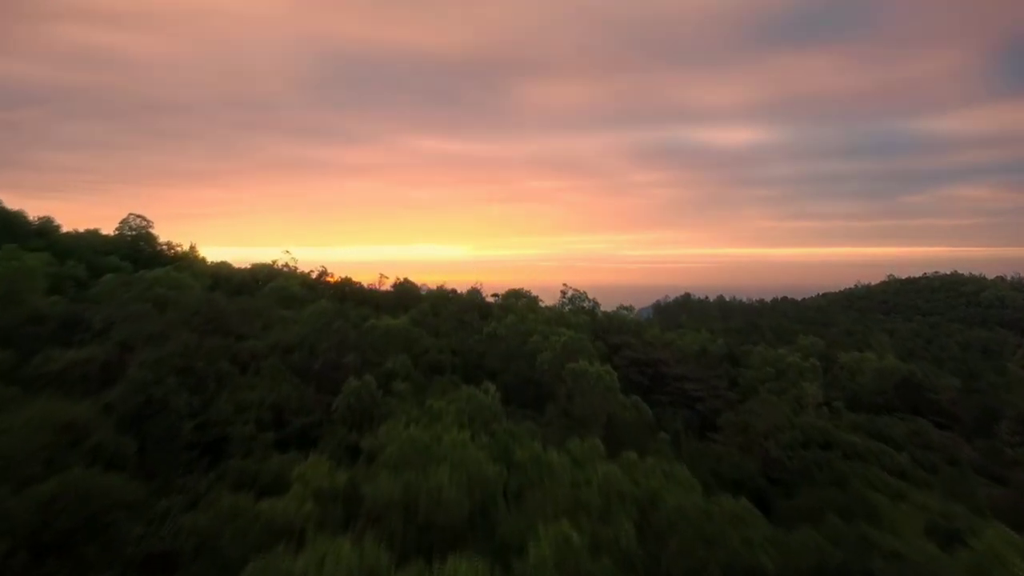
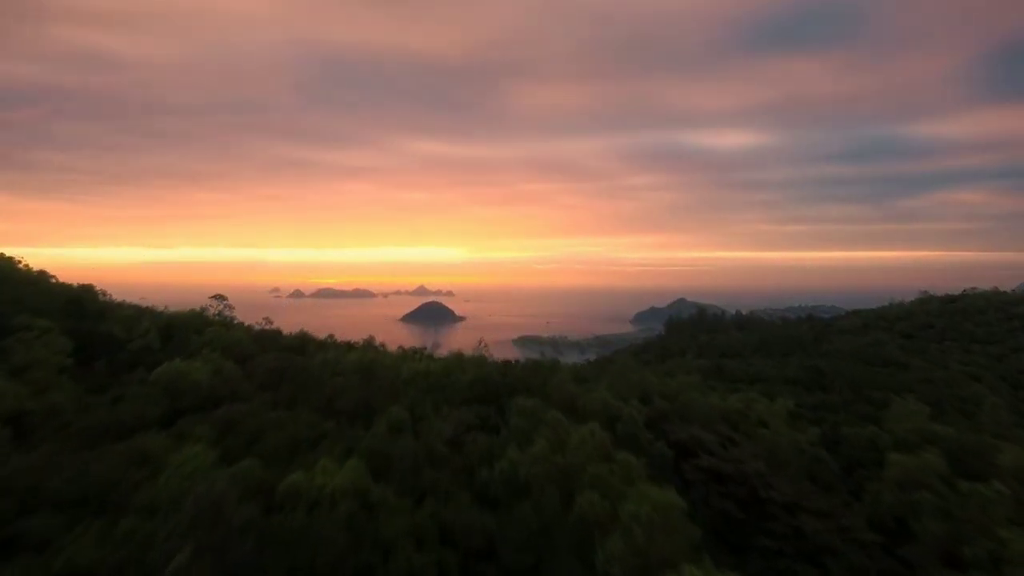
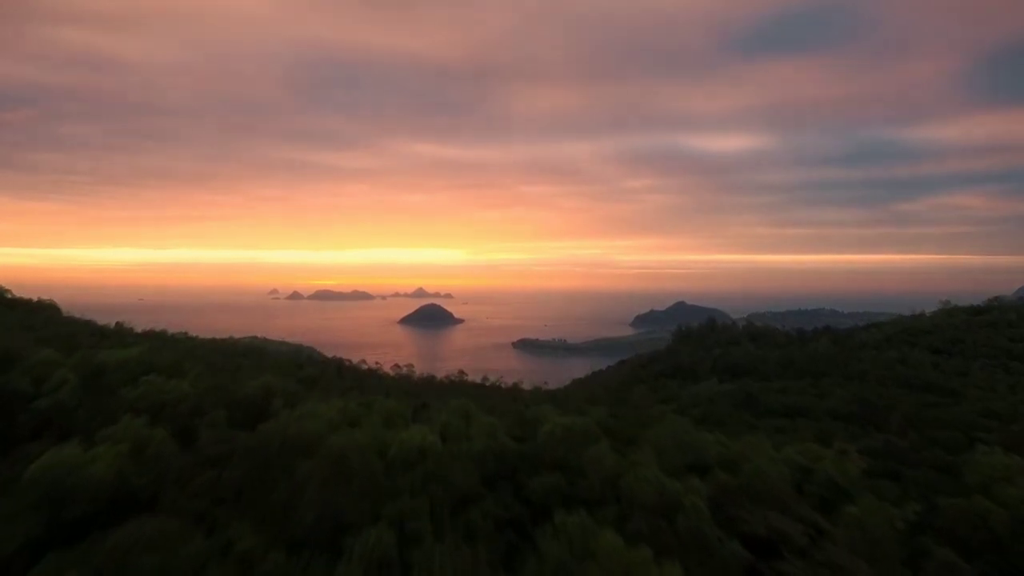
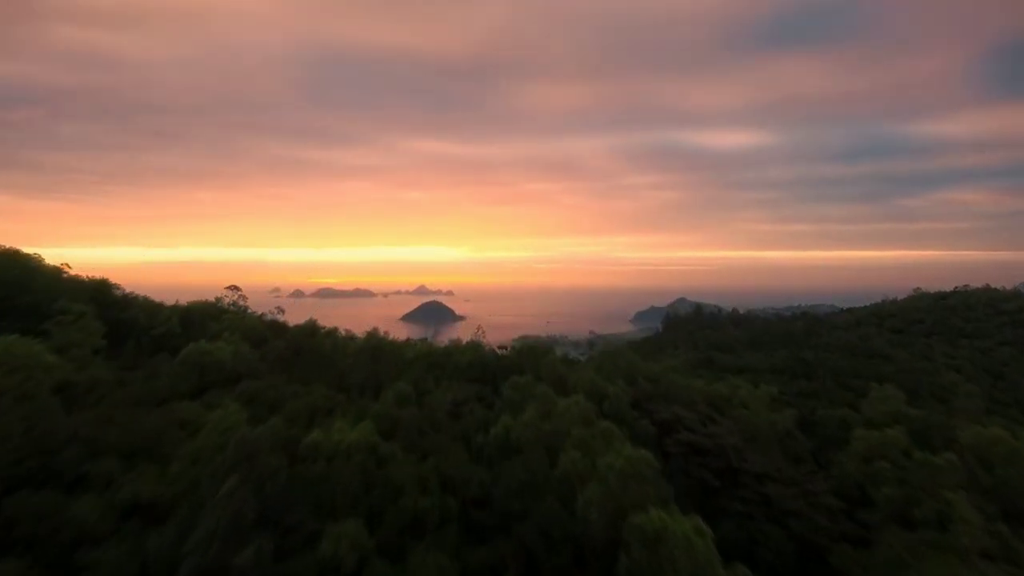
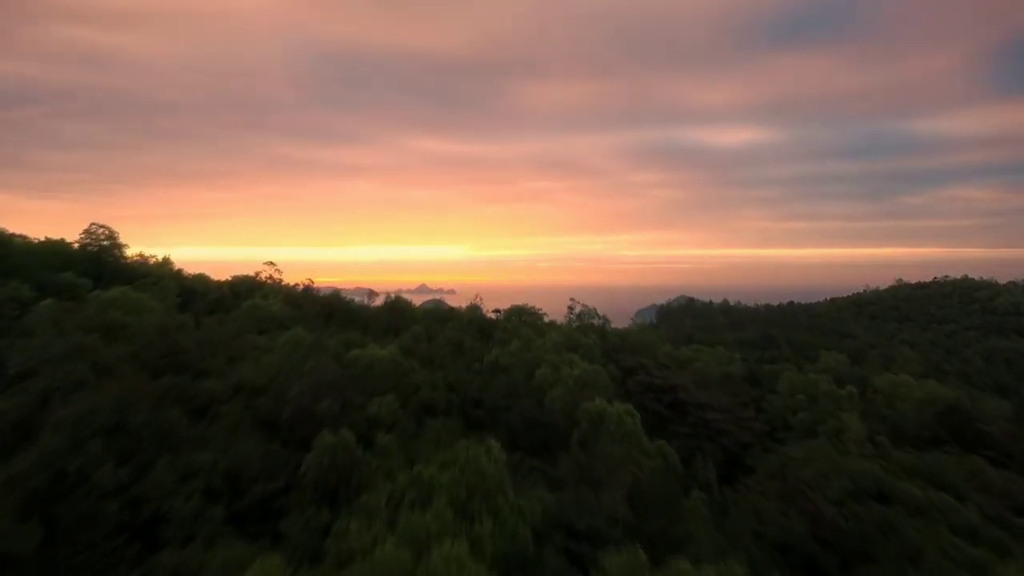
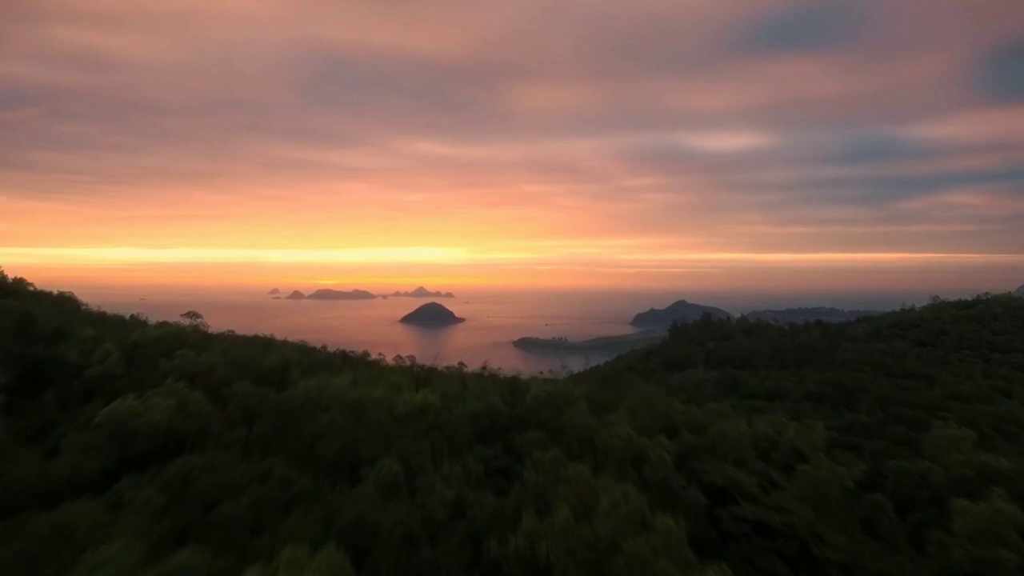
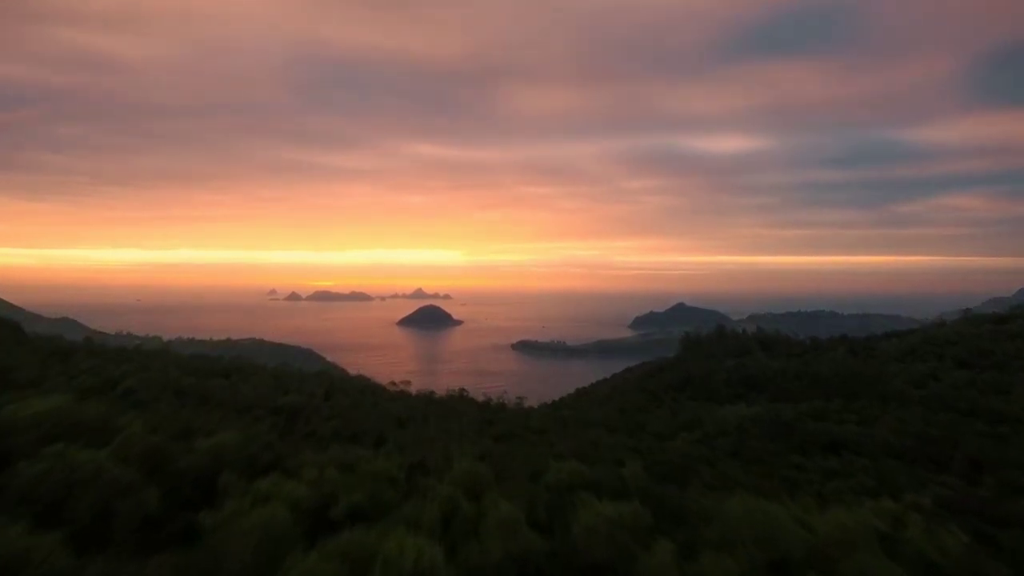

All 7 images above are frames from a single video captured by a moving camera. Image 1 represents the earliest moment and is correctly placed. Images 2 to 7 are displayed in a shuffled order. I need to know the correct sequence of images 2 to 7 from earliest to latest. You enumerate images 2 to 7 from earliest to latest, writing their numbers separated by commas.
5, 4, 2, 6, 3, 7
